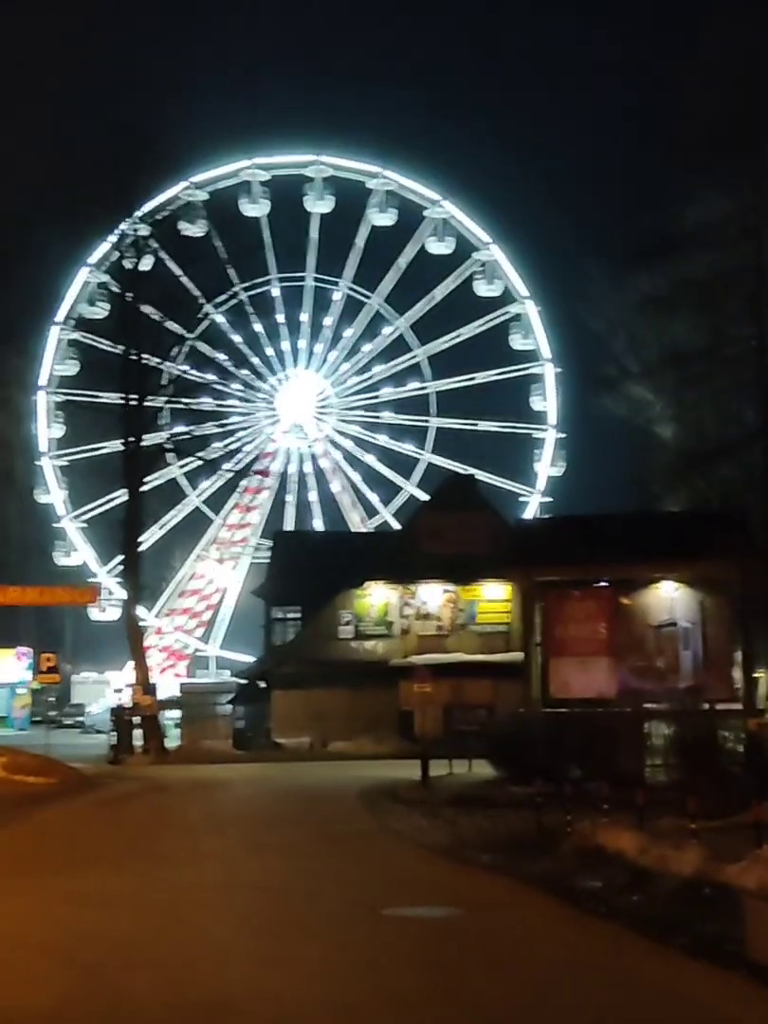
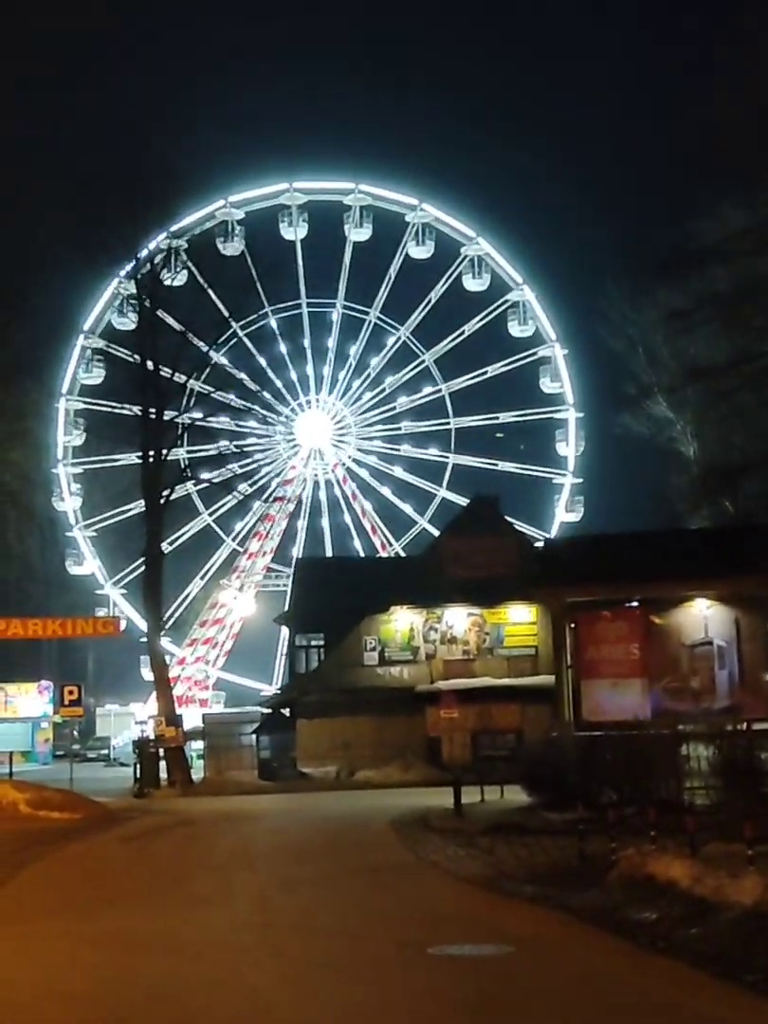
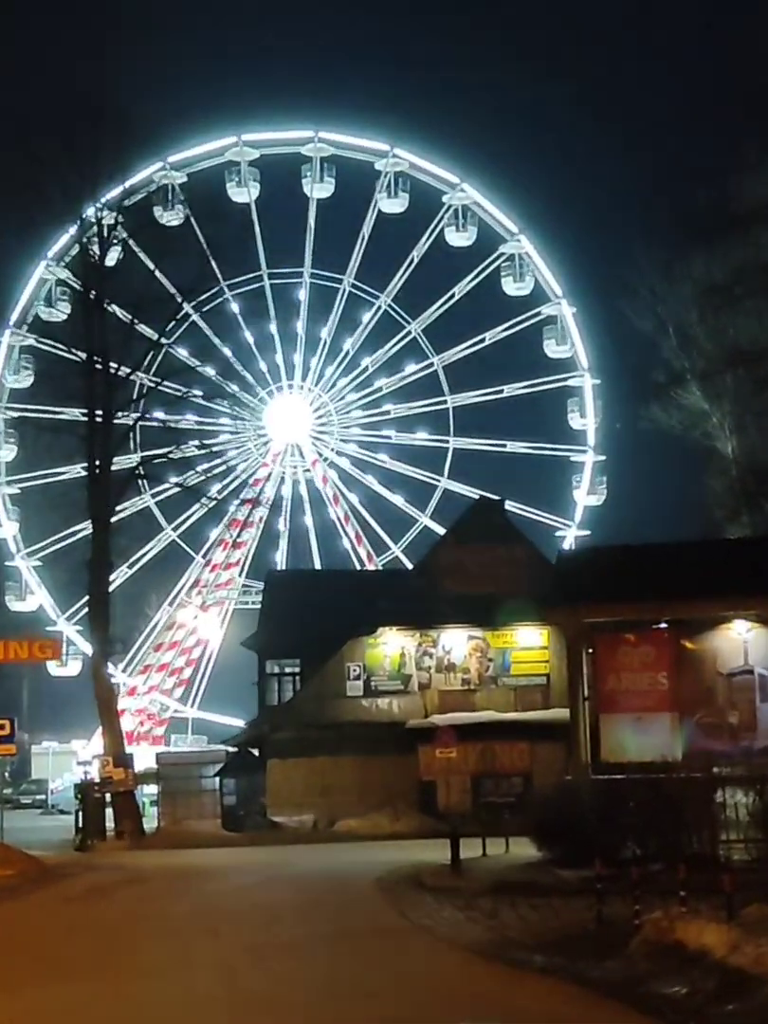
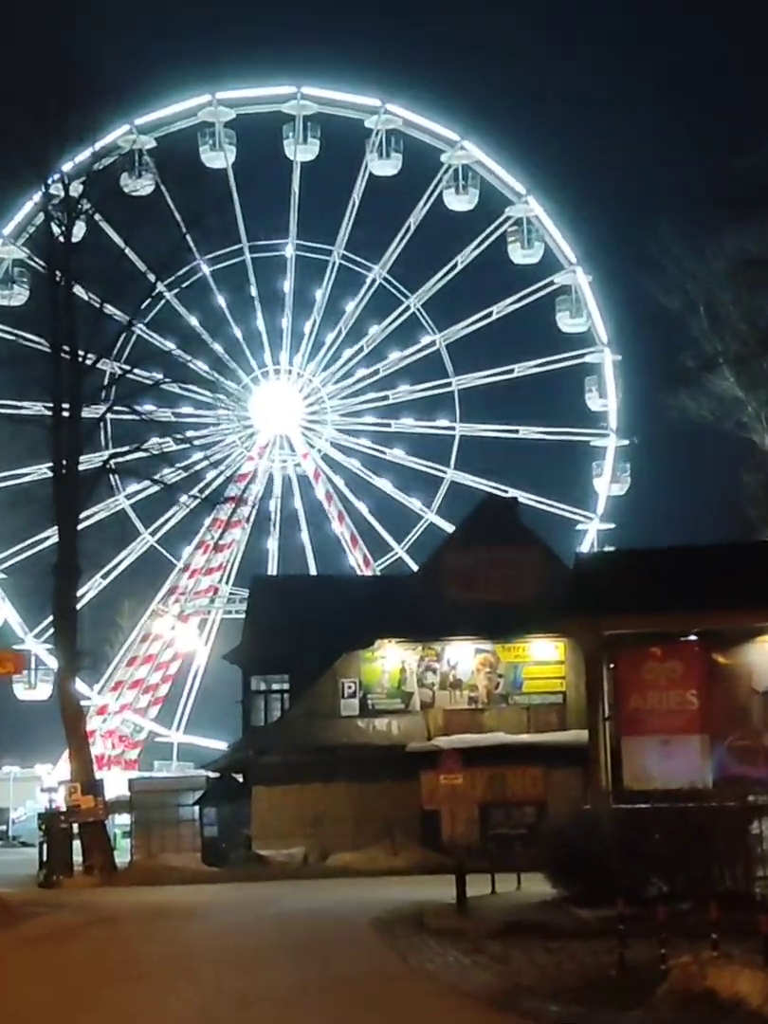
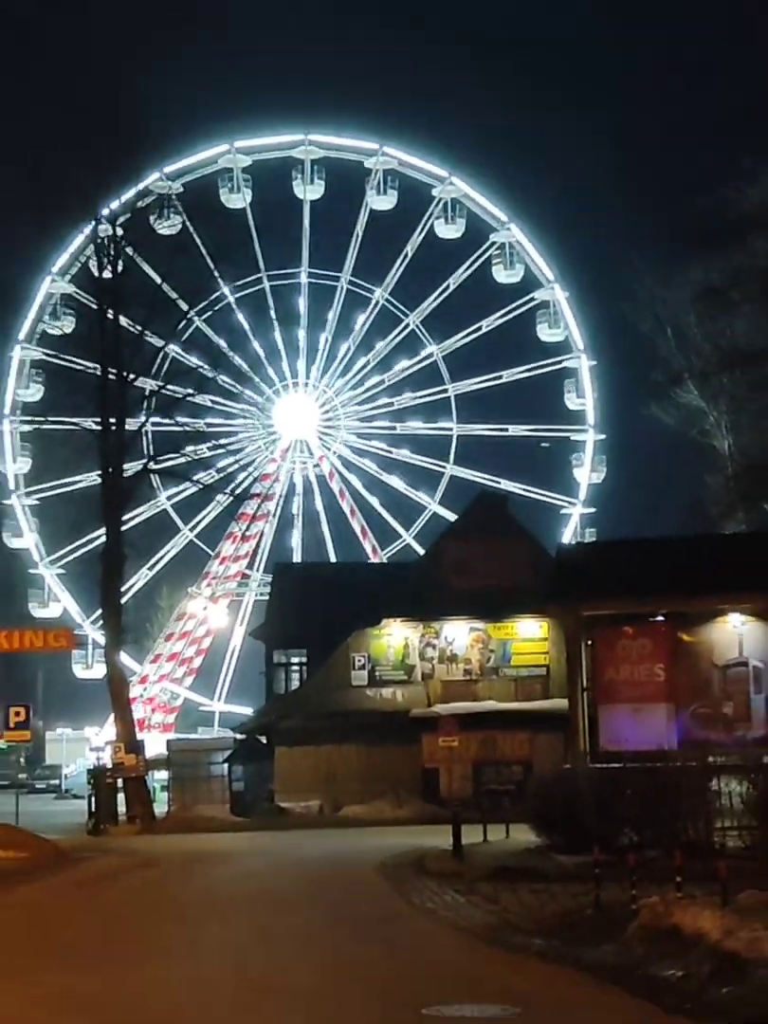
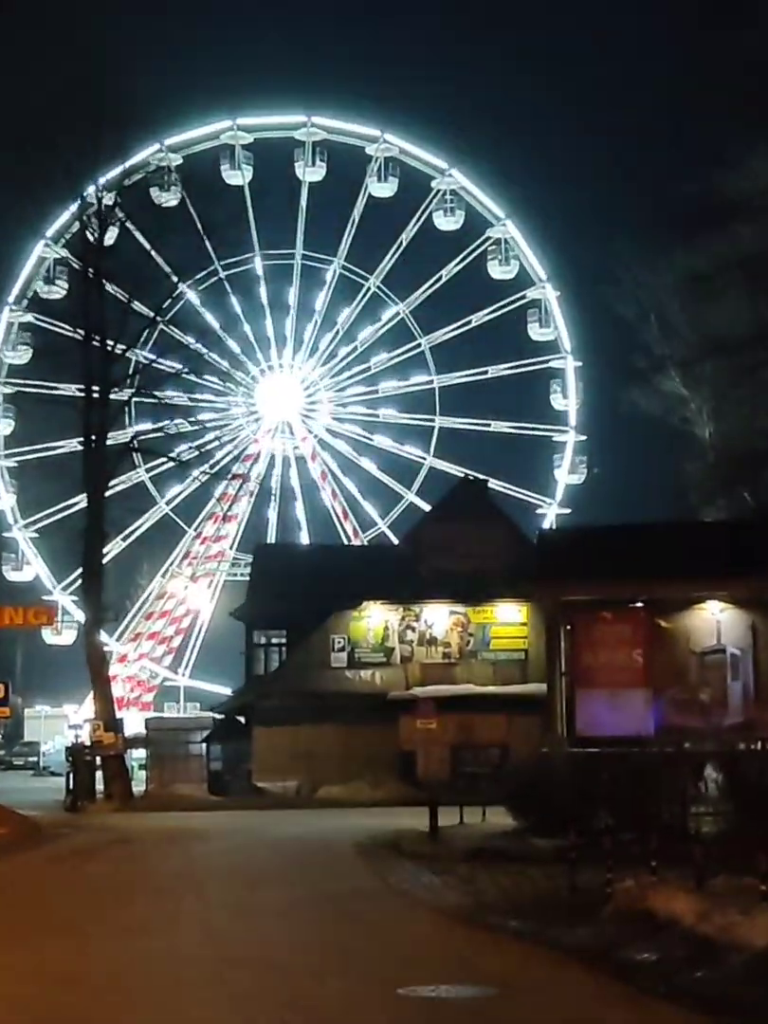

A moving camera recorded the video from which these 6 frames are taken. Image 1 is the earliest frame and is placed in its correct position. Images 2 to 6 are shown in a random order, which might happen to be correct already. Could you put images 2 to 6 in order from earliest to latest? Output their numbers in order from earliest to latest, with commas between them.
2, 3, 4, 5, 6
